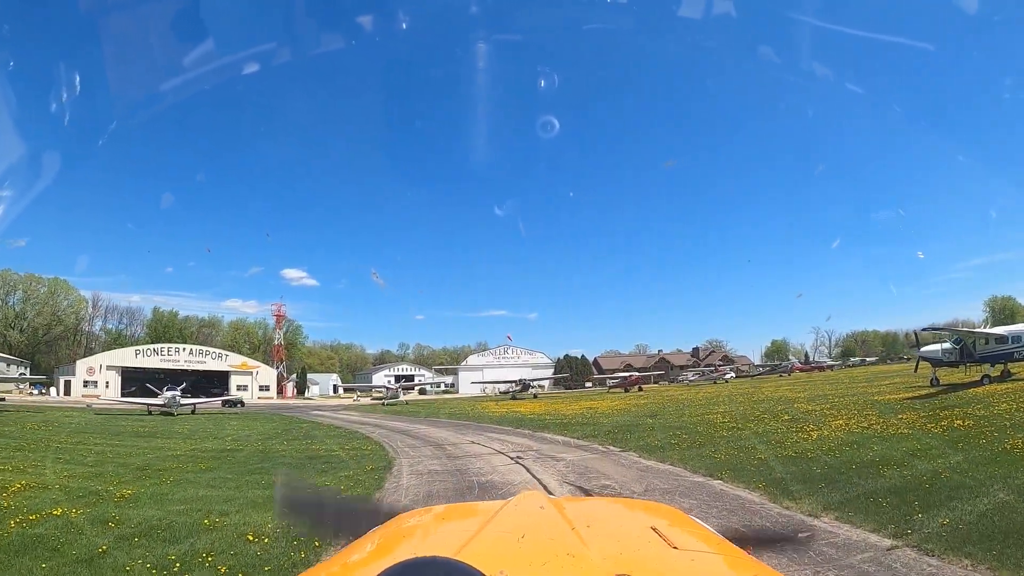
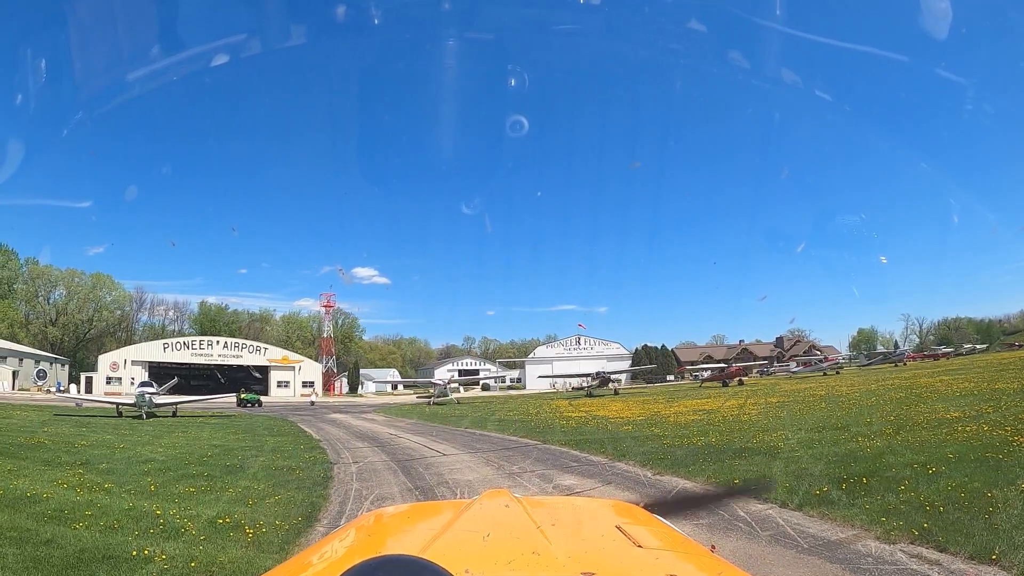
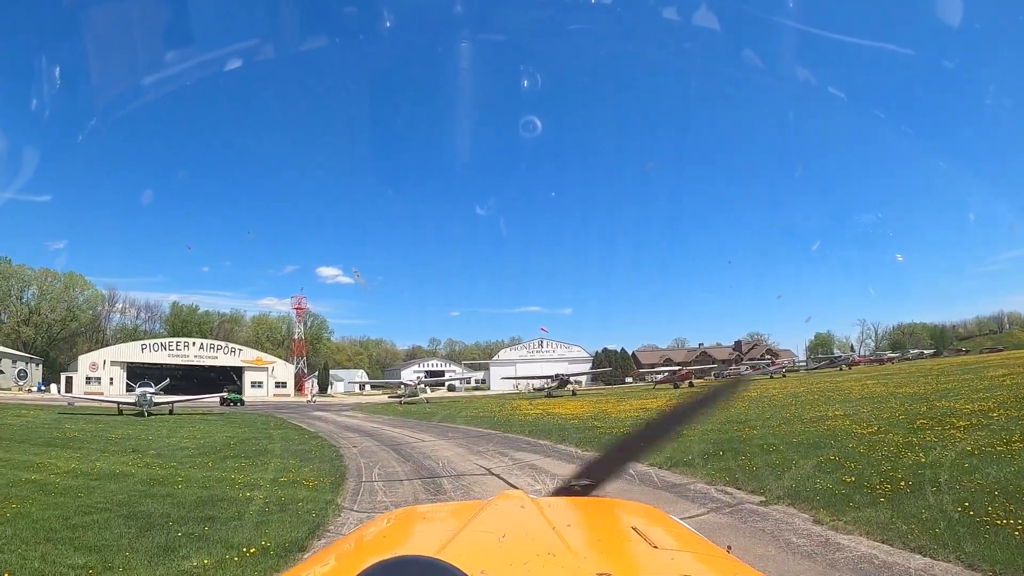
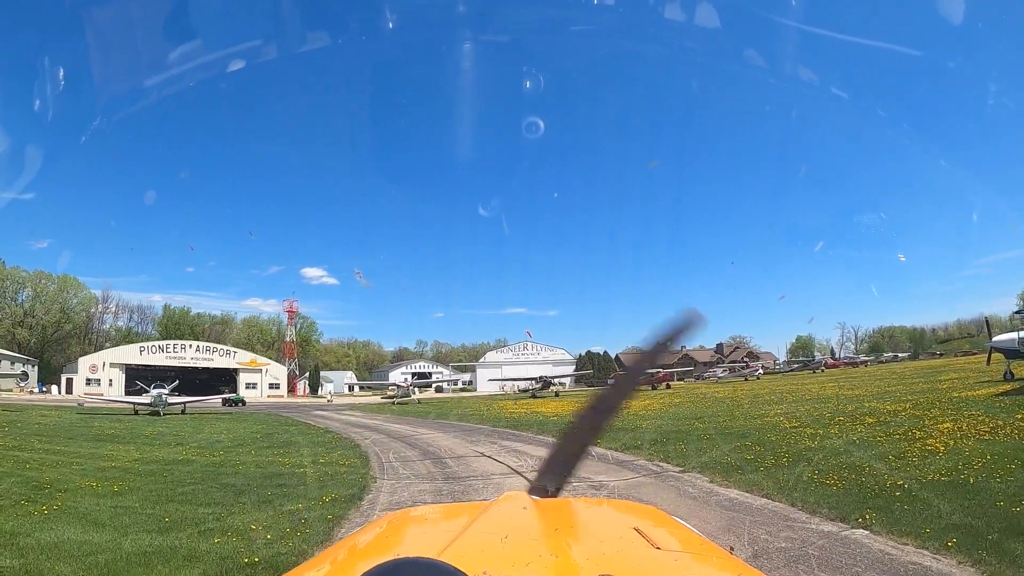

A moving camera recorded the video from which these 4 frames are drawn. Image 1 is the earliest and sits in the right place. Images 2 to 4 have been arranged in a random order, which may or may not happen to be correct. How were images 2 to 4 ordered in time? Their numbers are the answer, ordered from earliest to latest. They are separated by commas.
4, 3, 2
